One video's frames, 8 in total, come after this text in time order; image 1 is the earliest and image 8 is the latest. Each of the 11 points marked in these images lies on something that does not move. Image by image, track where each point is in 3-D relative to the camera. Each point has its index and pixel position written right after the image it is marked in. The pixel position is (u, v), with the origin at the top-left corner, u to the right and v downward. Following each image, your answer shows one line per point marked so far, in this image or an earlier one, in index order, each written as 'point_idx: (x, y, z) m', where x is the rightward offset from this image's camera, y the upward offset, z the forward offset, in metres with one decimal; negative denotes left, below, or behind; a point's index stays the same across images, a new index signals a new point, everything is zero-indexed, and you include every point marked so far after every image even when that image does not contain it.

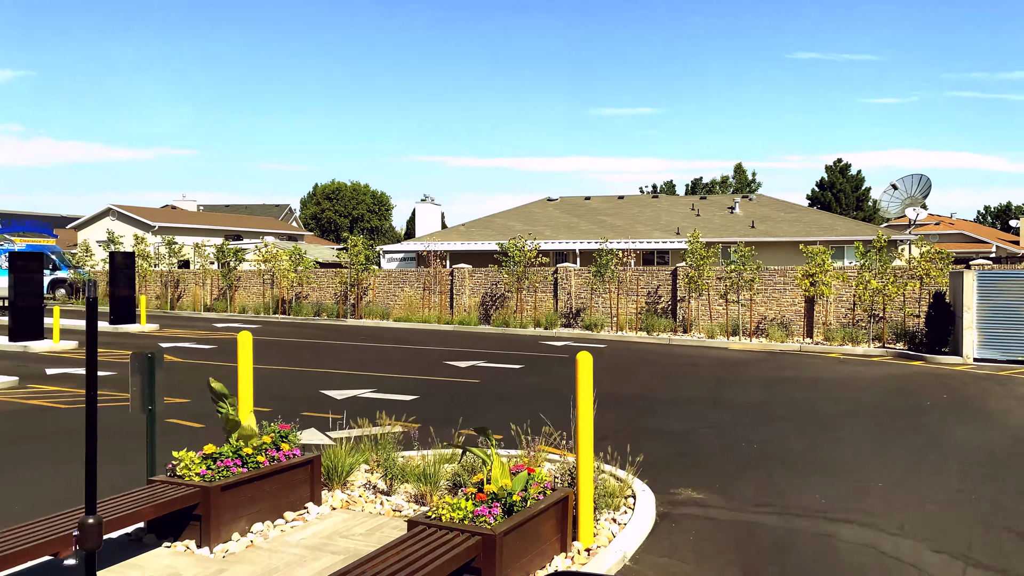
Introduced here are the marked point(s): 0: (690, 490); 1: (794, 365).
0: (+1.5, -1.7, +7.3) m
1: (+5.2, -1.4, +16.0) m
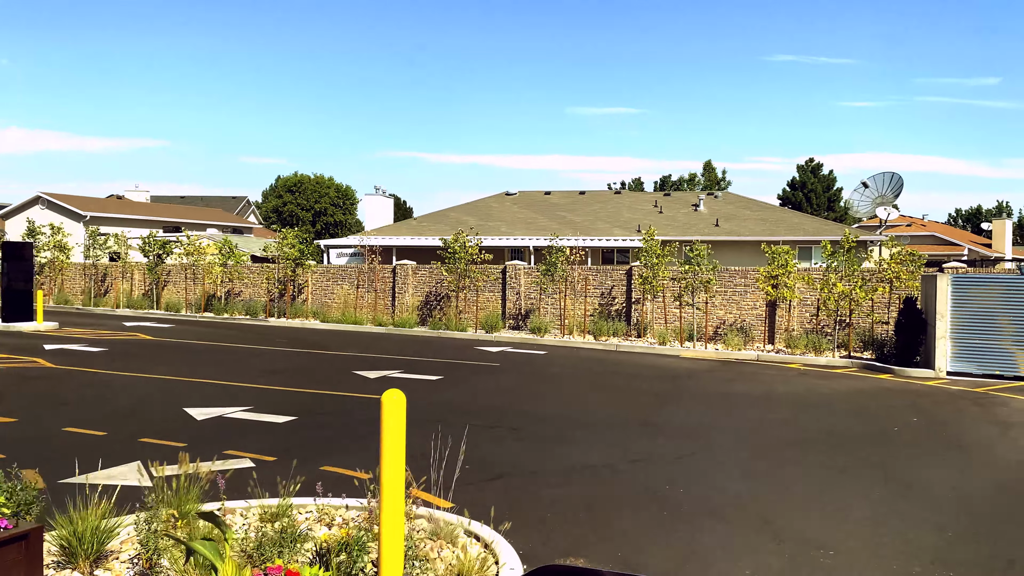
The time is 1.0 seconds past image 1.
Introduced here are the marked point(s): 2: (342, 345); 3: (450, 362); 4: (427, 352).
0: (+0.4, -1.8, +5.5) m
1: (+3.9, -1.5, +14.3) m
2: (-3.6, -1.2, +17.3) m
3: (-1.2, -1.4, +15.0) m
4: (-1.8, -1.3, +16.8) m
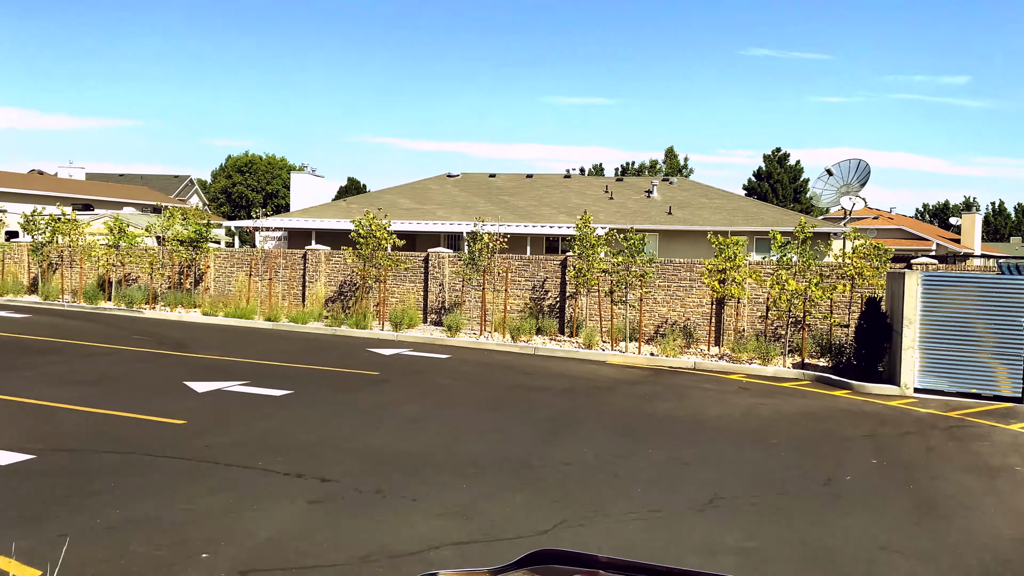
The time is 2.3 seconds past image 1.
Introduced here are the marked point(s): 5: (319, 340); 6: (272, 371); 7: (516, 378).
0: (-0.9, -1.8, +2.9) m
1: (+2.3, -1.4, +11.8) m
2: (-5.3, -1.0, +14.5) m
3: (-2.9, -1.3, +12.4) m
4: (-3.5, -1.1, +14.2) m
5: (-3.6, -1.0, +15.6) m
6: (-3.5, -1.3, +12.2) m
7: (+0.1, -1.3, +12.5) m
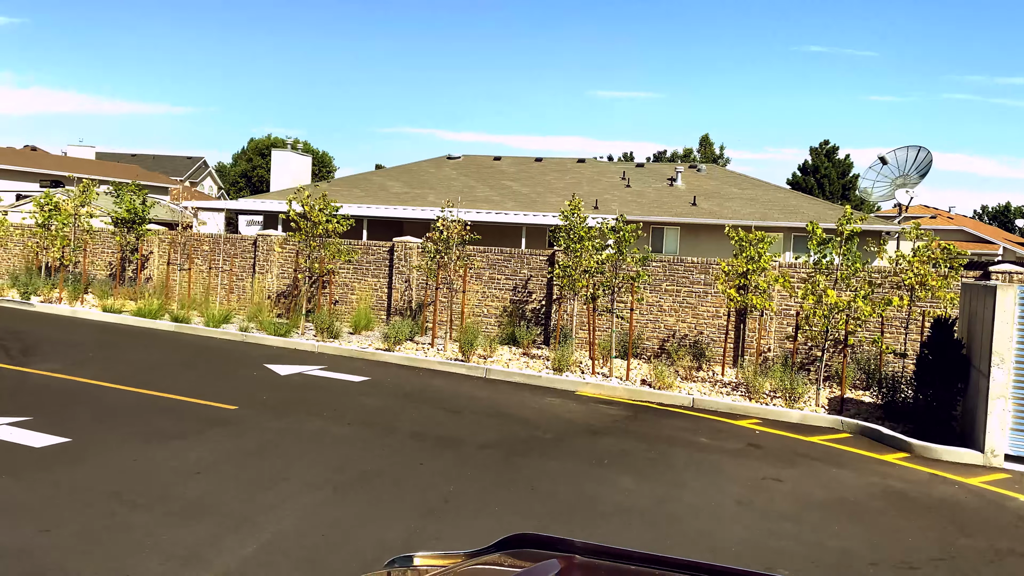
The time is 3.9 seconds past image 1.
0: (-2.3, -1.9, -0.6) m
1: (+1.4, -1.6, +8.2) m
2: (-6.1, -0.9, +11.2) m
3: (-3.7, -1.3, +9.0) m
4: (-4.3, -1.0, +10.8) m
5: (-4.3, -0.9, +12.3) m
6: (-4.4, -1.2, +8.8) m
7: (-0.8, -1.4, +9.0) m
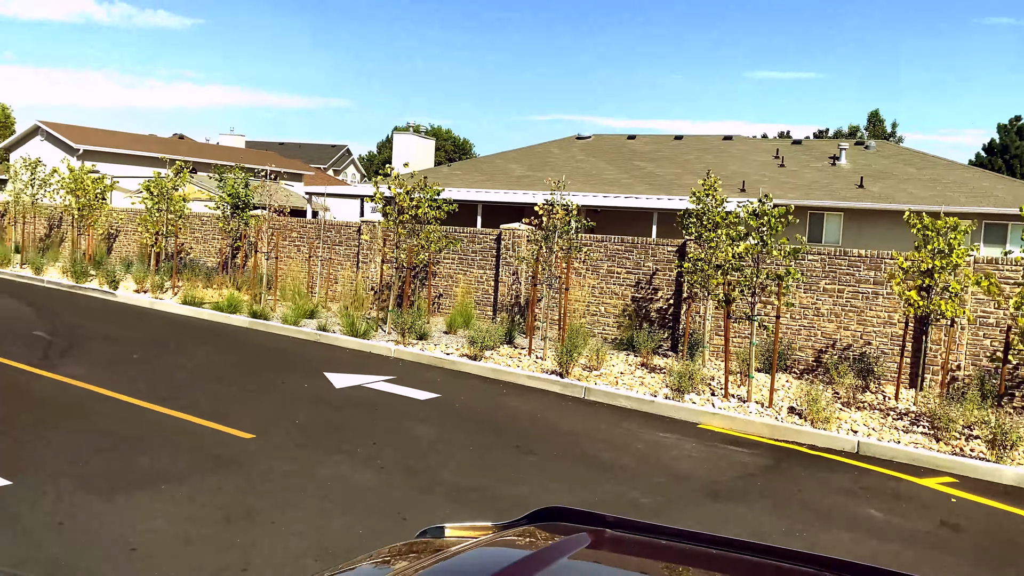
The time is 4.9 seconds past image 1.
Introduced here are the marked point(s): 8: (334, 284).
0: (-3.2, -2.0, -2.3) m
1: (+1.9, -1.6, +5.6) m
2: (-4.9, -0.8, +10.0) m
3: (-3.0, -1.2, +7.3) m
4: (-3.2, -1.0, +9.2) m
5: (-3.0, -0.8, +10.7) m
6: (-3.6, -1.2, +7.2) m
7: (-0.1, -1.4, +6.8) m
8: (-3.6, +0.1, +17.9) m
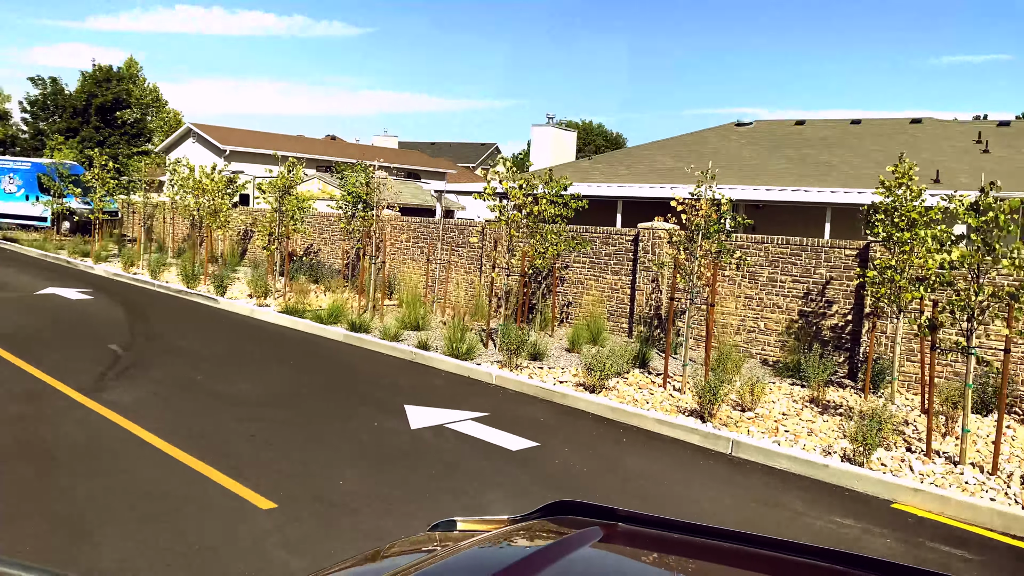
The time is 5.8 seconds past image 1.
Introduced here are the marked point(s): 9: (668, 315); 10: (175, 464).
0: (-4.2, -2.1, -3.7) m
1: (+2.2, -1.8, +3.2) m
2: (-3.7, -0.9, +8.7) m
3: (-2.2, -1.4, +5.8) m
4: (-2.1, -1.1, +7.7) m
5: (-1.7, -0.9, +9.1) m
6: (-2.9, -1.3, +5.8) m
7: (+0.5, -1.6, +4.8) m
8: (-0.9, 0.0, +16.2) m
9: (+2.4, -0.4, +13.0) m
10: (-2.5, -1.3, +6.3) m
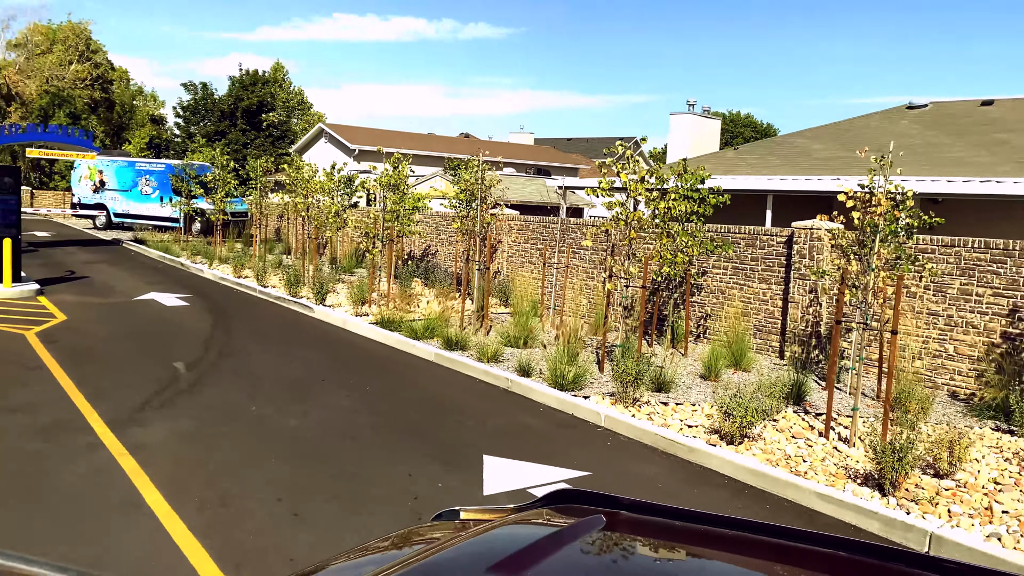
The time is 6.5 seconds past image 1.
0: (-5.3, -2.3, -4.6) m
1: (+2.2, -2.0, +1.1) m
2: (-2.7, -1.0, +7.5) m
3: (-1.8, -1.5, +4.4) m
4: (-1.4, -1.2, +6.2) m
5: (-0.7, -1.1, +7.5) m
6: (-2.4, -1.4, +4.5) m
7: (+0.7, -1.7, +2.9) m
8: (+1.3, -0.1, +14.4) m
9: (+4.0, -0.6, +10.7) m
10: (-1.9, -1.4, +4.9) m
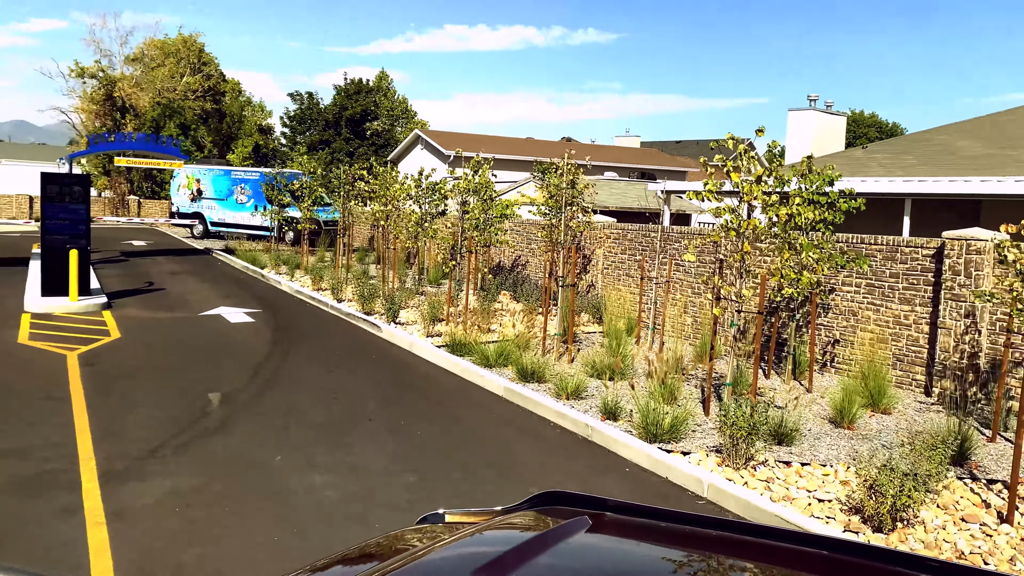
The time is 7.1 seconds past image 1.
0: (-6.3, -2.3, -5.4) m
1: (+1.9, -2.1, -0.6) m
2: (-2.1, -1.2, +6.3) m
3: (-1.6, -1.7, +3.1) m
4: (-1.0, -1.4, +4.9) m
5: (-0.1, -1.3, +6.1) m
6: (-2.2, -1.6, +3.3) m
7: (+0.7, -1.9, +1.3) m
8: (+2.7, -0.4, +12.7) m
9: (+4.9, -0.8, +8.7) m
10: (-1.7, -1.6, +3.6) m
